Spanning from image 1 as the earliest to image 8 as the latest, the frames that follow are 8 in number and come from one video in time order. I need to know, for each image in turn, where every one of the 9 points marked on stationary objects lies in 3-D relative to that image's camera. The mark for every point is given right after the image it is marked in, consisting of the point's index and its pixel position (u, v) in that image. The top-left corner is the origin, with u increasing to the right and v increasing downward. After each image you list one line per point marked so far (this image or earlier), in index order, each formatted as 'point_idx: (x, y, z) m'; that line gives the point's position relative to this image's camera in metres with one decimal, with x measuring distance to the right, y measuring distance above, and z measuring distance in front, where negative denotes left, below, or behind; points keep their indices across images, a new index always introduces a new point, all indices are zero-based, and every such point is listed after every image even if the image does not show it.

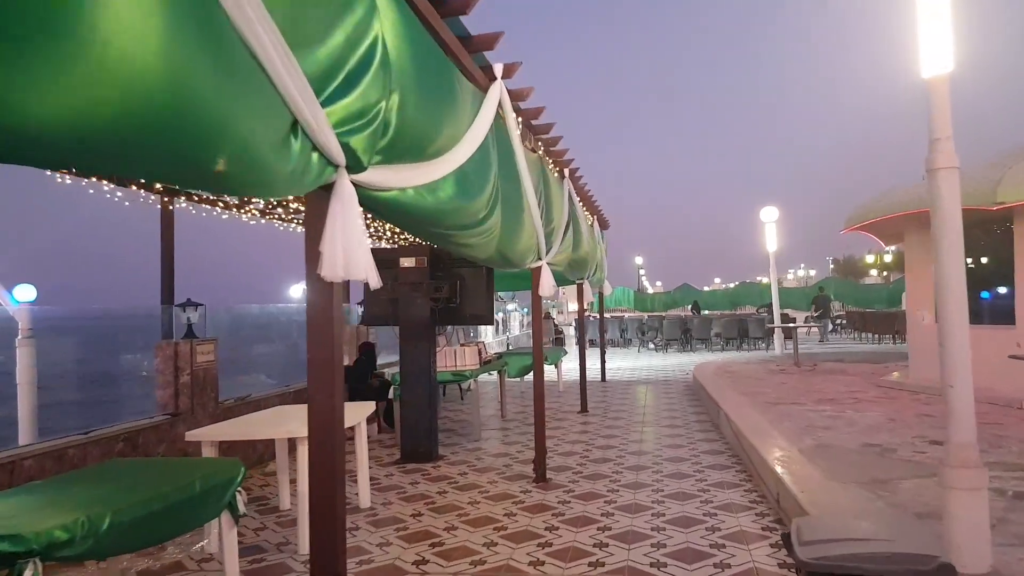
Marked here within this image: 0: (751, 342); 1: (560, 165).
0: (+5.3, -1.2, +15.7) m
1: (+0.4, +1.0, +5.7) m
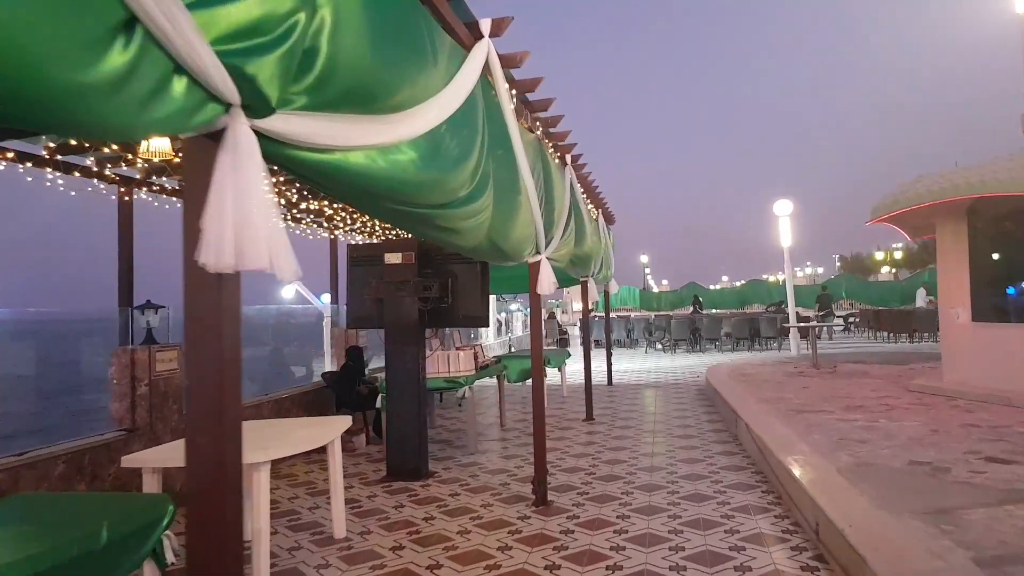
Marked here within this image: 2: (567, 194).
0: (+5.3, -1.2, +15.2) m
1: (+0.3, +1.0, +5.2) m
2: (+0.4, +0.7, +5.1) m
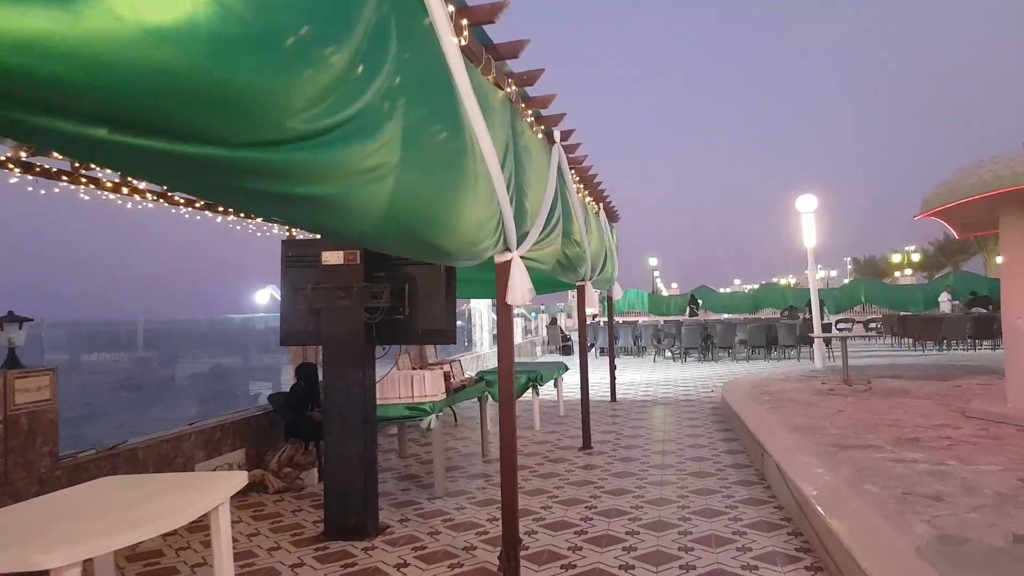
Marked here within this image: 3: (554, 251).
0: (+5.3, -1.2, +14.1) m
1: (+0.2, +1.0, +4.2) m
2: (+0.2, +0.6, +4.1) m
3: (+0.3, +0.2, +4.3) m
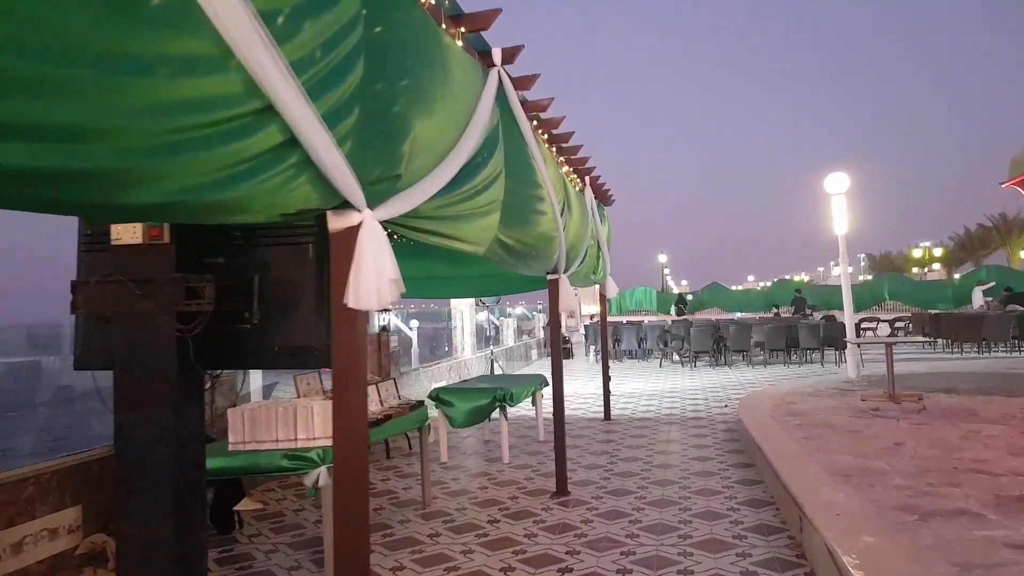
0: (+5.1, -1.2, +12.6) m
1: (-0.2, +1.0, +2.7) m
2: (-0.1, +0.7, +2.7) m
3: (-0.1, +0.2, +2.9) m
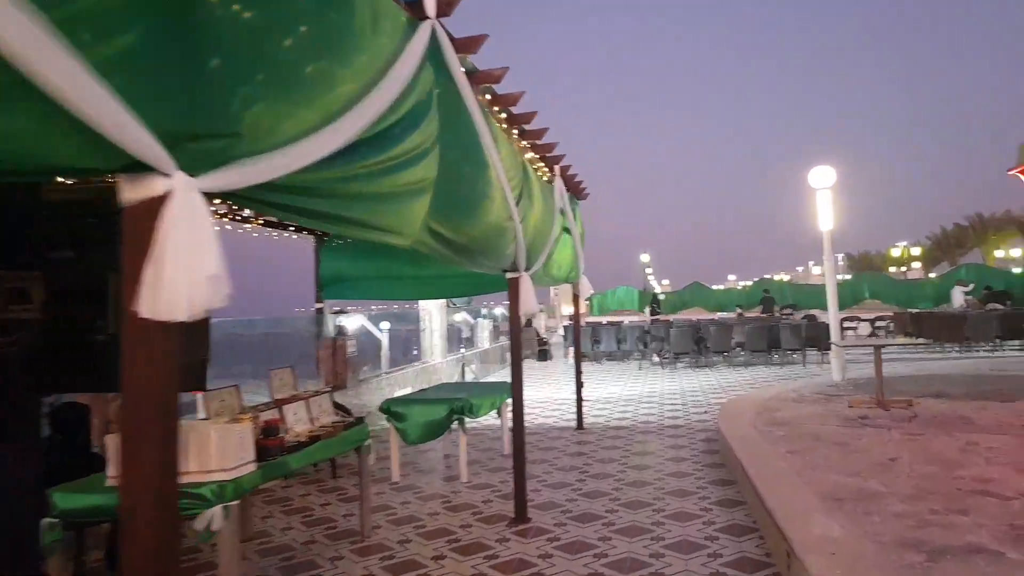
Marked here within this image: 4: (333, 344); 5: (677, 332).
0: (+4.7, -1.1, +12.2) m
1: (-0.4, +1.0, +2.3) m
2: (-0.3, +0.7, +2.2) m
3: (-0.3, +0.2, +2.4) m
4: (-2.0, -0.6, +7.8) m
5: (+2.7, -0.7, +11.8) m
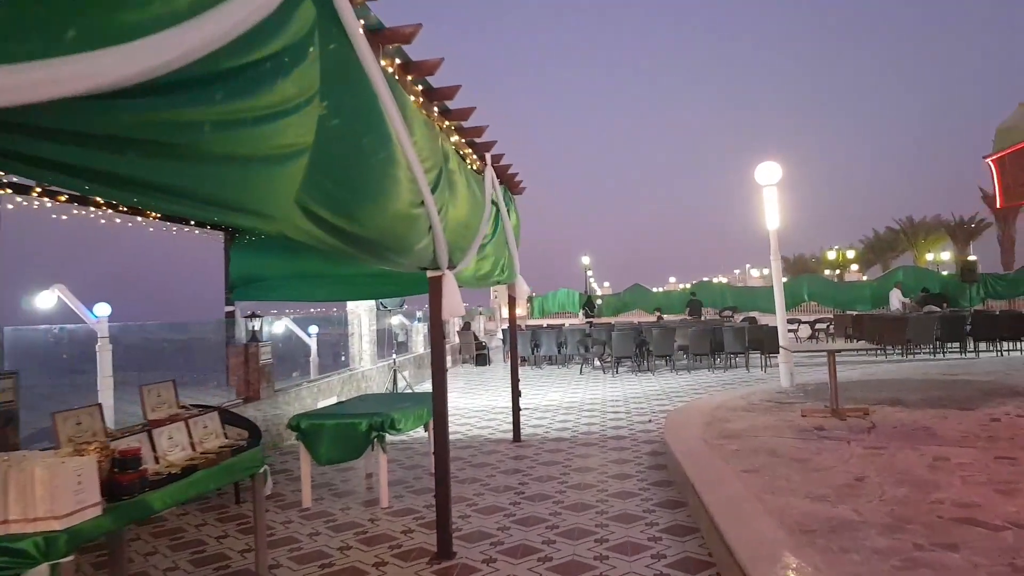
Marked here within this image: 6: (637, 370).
0: (+3.6, -1.2, +12.0) m
1: (-0.6, +1.0, +1.6) m
2: (-0.6, +0.7, +1.6) m
3: (-0.6, +0.2, +1.8) m
4: (-2.6, -0.6, +7.0) m
5: (+1.7, -0.7, +11.4) m
6: (+2.2, -1.4, +12.3) m
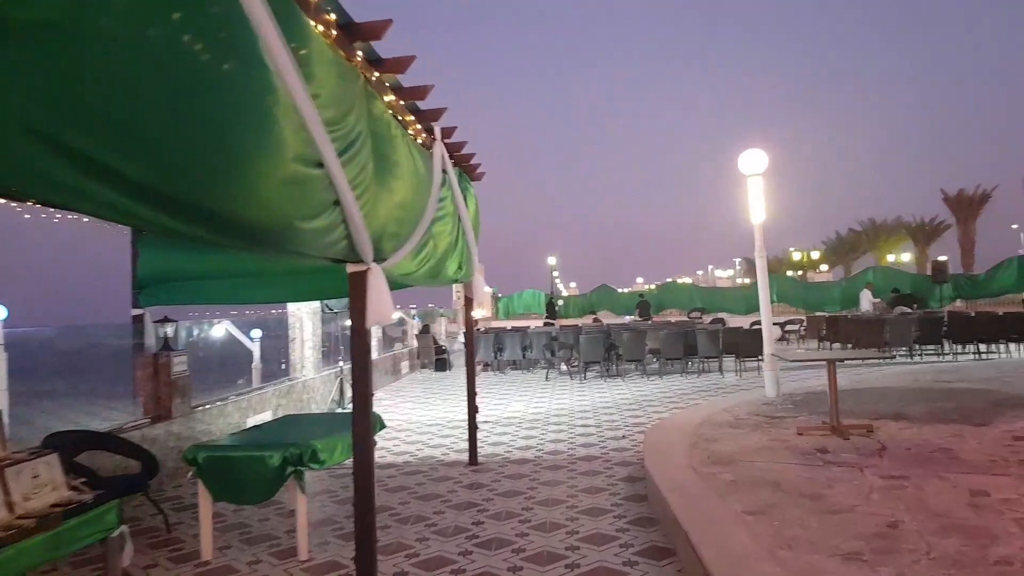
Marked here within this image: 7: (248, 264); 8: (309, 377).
0: (+3.0, -1.2, +11.3) m
1: (-0.7, +1.0, +0.8) m
2: (-0.7, +0.7, +0.8) m
3: (-0.7, +0.2, +1.0) m
4: (-3.0, -0.6, +6.1) m
5: (+1.1, -0.8, +10.7) m
6: (+1.5, -1.4, +11.5) m
7: (-2.0, +0.2, +5.5) m
8: (-2.6, -1.1, +9.2) m
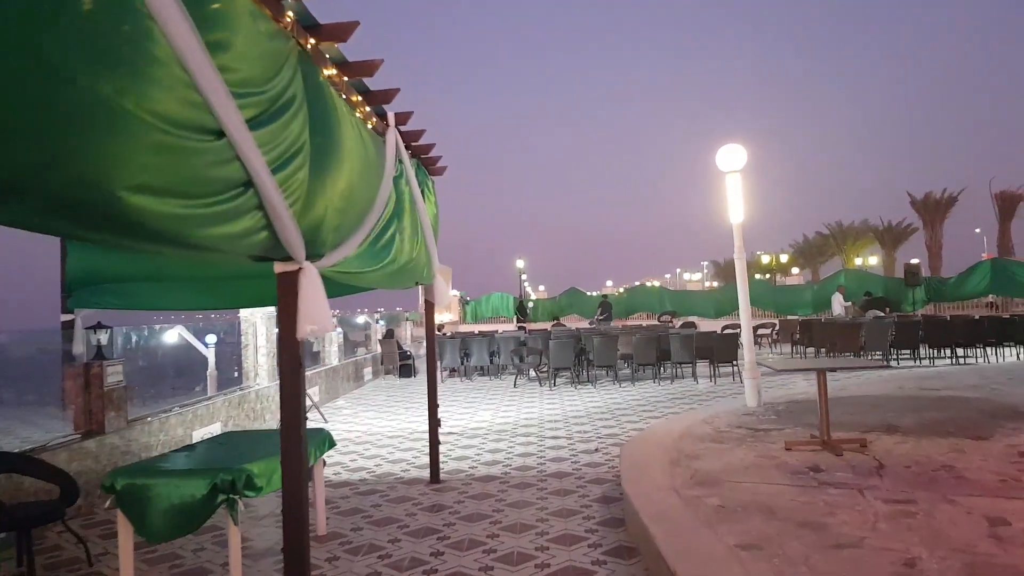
0: (+2.5, -1.2, +11.0) m
1: (-0.8, +1.0, +0.3) m
2: (-0.7, +0.7, +0.3) m
3: (-0.7, +0.2, +0.5) m
4: (-3.3, -0.6, +5.5) m
5: (+0.7, -0.8, +10.3) m
6: (+1.0, -1.5, +11.1) m
7: (-2.3, +0.2, +4.9) m
8: (-3.0, -1.2, +8.6) m
